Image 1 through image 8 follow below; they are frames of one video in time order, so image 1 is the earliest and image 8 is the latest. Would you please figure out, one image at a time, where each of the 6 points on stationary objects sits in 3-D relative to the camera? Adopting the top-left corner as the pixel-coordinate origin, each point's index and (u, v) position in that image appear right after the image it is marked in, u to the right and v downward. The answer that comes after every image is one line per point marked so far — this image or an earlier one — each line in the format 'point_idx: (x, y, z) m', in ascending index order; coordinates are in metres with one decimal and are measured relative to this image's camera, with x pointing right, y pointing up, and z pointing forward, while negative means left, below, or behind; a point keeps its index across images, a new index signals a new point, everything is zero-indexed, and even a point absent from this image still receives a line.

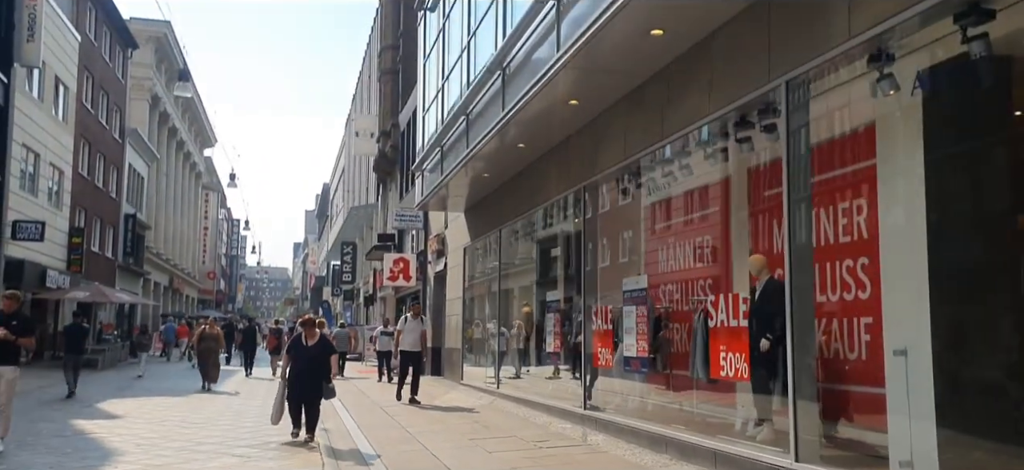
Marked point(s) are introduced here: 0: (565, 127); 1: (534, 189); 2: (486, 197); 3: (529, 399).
0: (+0.7, +1.5, +12.3) m
1: (+0.3, +0.8, +15.0) m
2: (-0.6, +0.8, +18.5) m
3: (+0.3, -2.7, +14.6) m
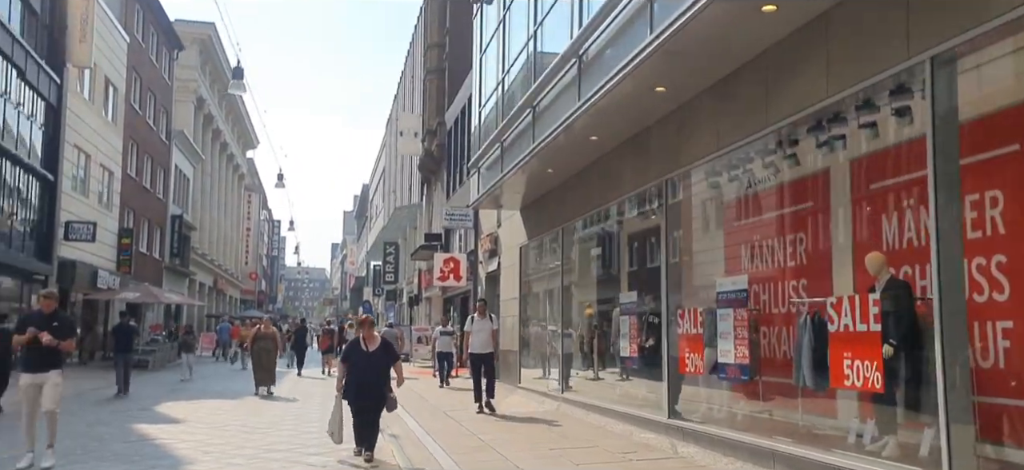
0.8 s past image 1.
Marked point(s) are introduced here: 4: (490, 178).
0: (+1.7, +1.6, +11.7) m
1: (+1.4, +0.8, +14.4) m
2: (+0.6, +0.8, +17.9) m
3: (+1.4, -2.6, +14.0) m
4: (-0.5, +1.2, +18.1) m
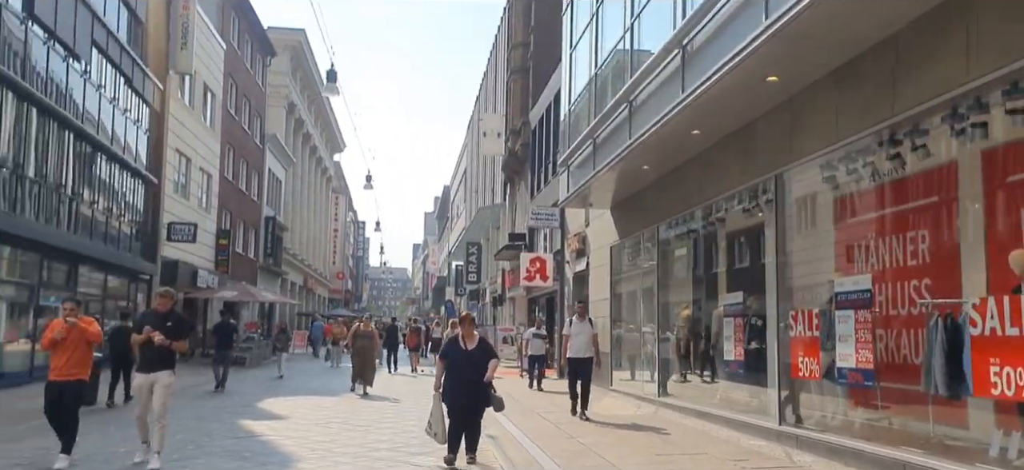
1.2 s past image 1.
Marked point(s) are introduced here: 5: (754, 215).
0: (+3.0, +1.6, +11.4) m
1: (+2.9, +0.8, +14.1) m
2: (+2.5, +0.8, +17.6) m
3: (+2.9, -2.7, +13.7) m
4: (+1.4, +1.2, +17.9) m
5: (+3.3, +0.3, +12.0) m
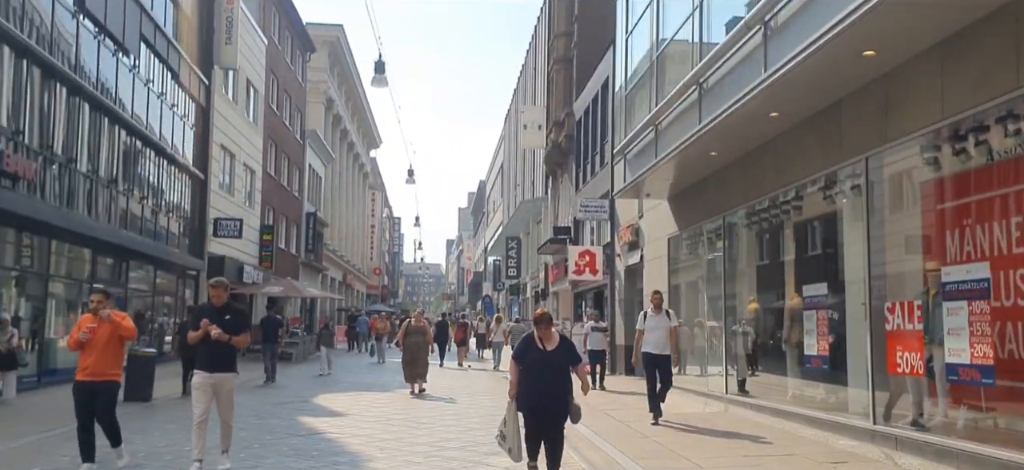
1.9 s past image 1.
0: (+3.8, +1.7, +10.8) m
1: (+3.9, +1.0, +13.5) m
2: (+3.6, +1.0, +17.0) m
3: (+3.8, -2.5, +13.1) m
4: (+2.5, +1.4, +17.4) m
5: (+4.2, +0.4, +11.4) m
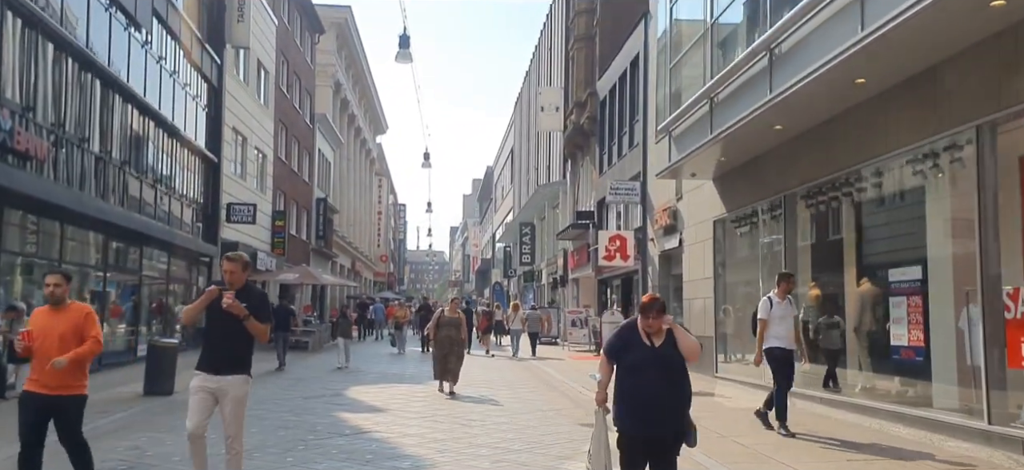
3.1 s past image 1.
0: (+4.5, +1.9, +9.7) m
1: (+4.6, +1.2, +12.5) m
2: (+4.3, +1.3, +16.0) m
3: (+4.6, -2.2, +12.1) m
4: (+3.2, +1.7, +16.4) m
5: (+4.9, +0.7, +10.4) m
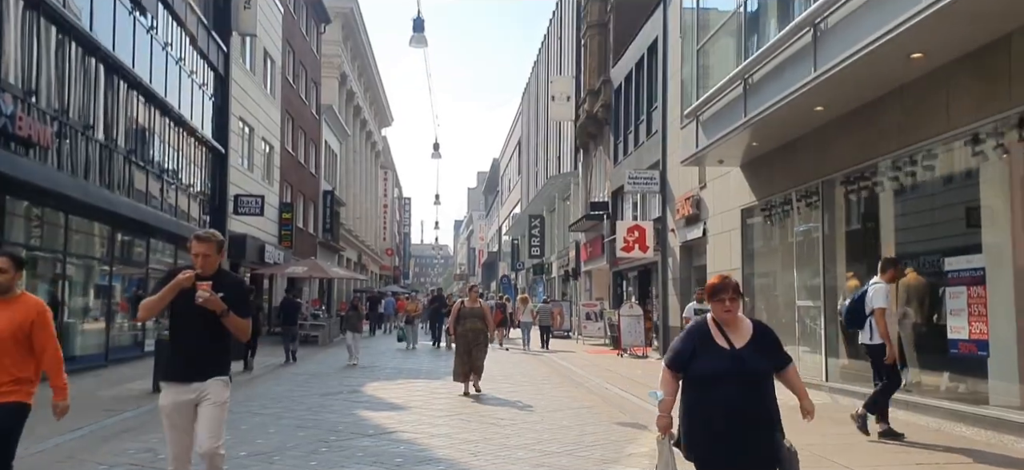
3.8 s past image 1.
0: (+4.9, +2.1, +9.0) m
1: (+5.0, +1.4, +11.8) m
2: (+4.7, +1.5, +15.3) m
3: (+5.0, -2.1, +11.5) m
4: (+3.6, +1.9, +15.7) m
5: (+5.3, +0.8, +9.7) m
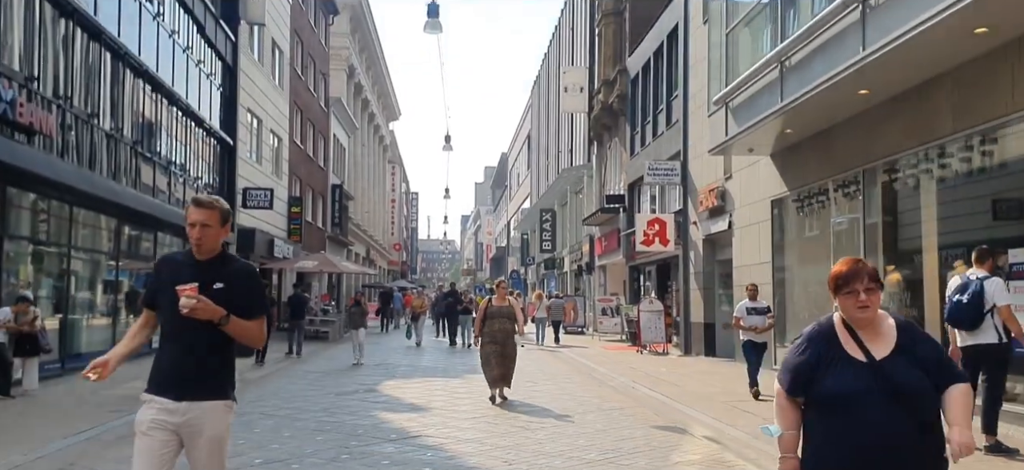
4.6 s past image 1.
0: (+5.2, +2.2, +8.3) m
1: (+5.4, +1.5, +11.1) m
2: (+5.1, +1.7, +14.6) m
3: (+5.3, -1.9, +10.8) m
4: (+4.0, +2.0, +15.0) m
5: (+5.6, +0.9, +9.0) m
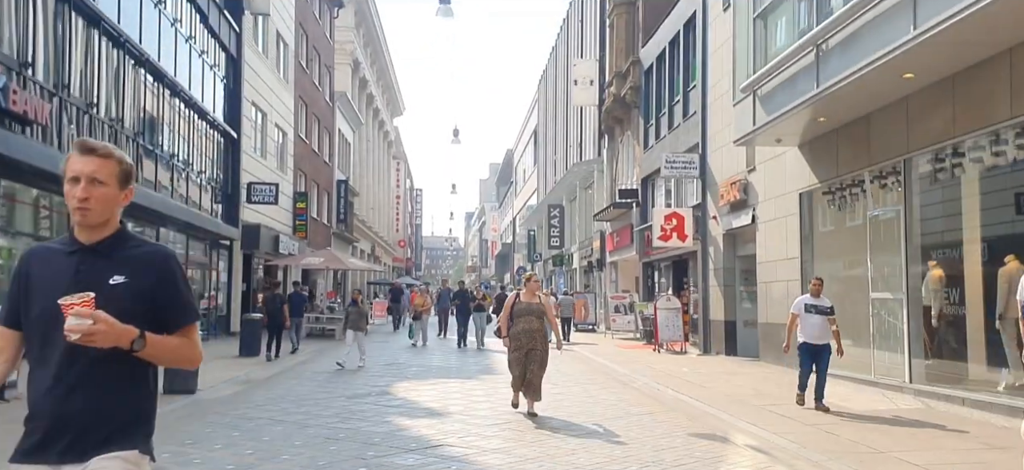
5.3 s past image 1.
0: (+5.5, +2.3, +7.6) m
1: (+5.6, +1.6, +10.3) m
2: (+5.4, +1.7, +13.9) m
3: (+5.6, -1.9, +10.1) m
4: (+4.3, +2.1, +14.3) m
5: (+5.9, +1.0, +8.3) m
